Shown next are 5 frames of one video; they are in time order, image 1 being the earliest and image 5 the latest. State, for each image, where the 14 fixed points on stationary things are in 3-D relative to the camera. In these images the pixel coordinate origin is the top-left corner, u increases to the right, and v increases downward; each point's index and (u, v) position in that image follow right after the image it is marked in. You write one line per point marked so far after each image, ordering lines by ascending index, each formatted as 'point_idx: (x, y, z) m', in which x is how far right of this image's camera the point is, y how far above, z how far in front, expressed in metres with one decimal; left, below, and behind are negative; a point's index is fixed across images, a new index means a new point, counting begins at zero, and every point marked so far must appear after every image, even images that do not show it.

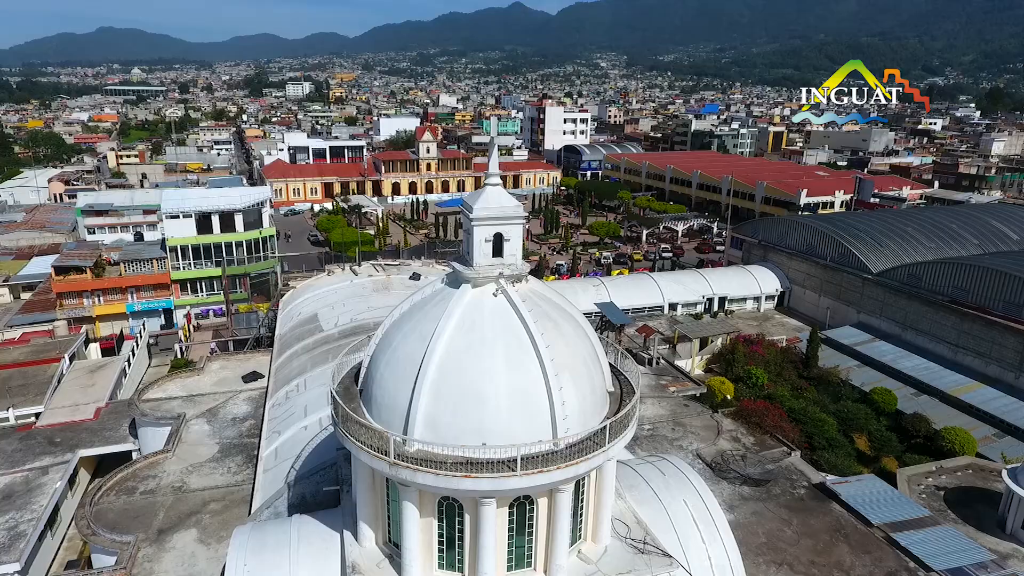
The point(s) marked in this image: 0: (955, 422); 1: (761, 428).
0: (+11.8, -3.6, +16.6) m
1: (+6.0, -3.4, +15.1) m
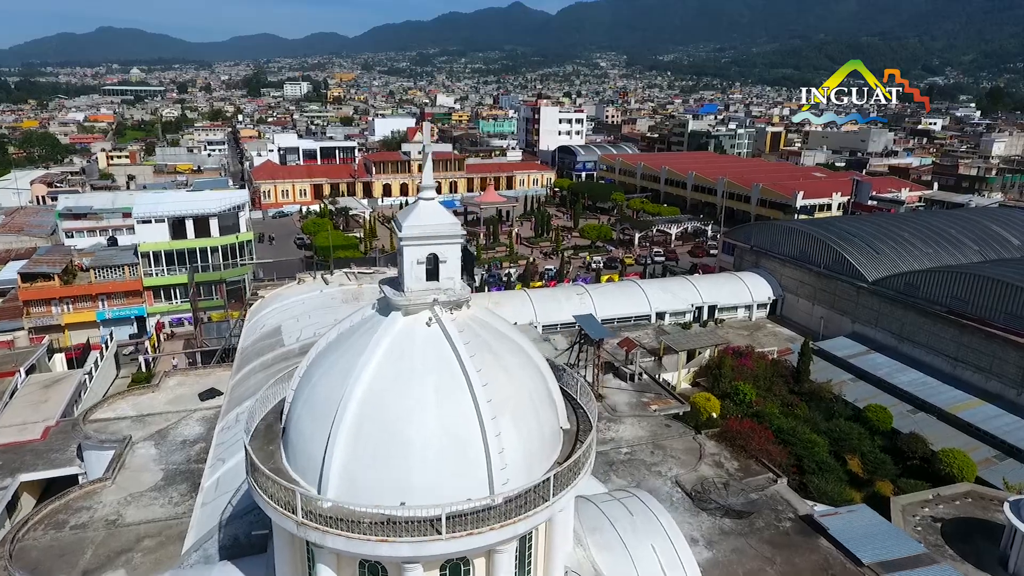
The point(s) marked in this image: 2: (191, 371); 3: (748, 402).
0: (+11.0, -3.9, +15.6) m
1: (+5.3, -3.7, +14.2) m
2: (-9.1, -2.4, +17.7) m
3: (+6.5, -3.1, +17.2) m
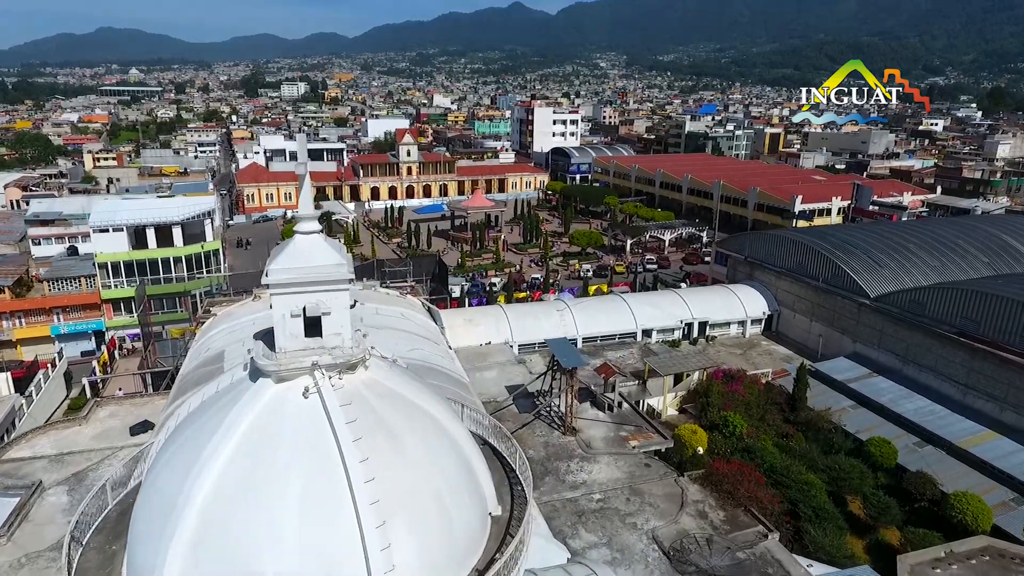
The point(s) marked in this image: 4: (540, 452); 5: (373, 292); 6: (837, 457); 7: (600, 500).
0: (+10.2, -4.4, +14.1) m
1: (+4.5, -4.2, +12.6) m
2: (-9.9, -2.9, +16.1) m
3: (+5.7, -3.7, +15.6) m
4: (+0.6, -3.7, +14.0) m
5: (-4.4, -0.1, +19.8) m
6: (+7.9, -4.1, +15.2) m
7: (+1.7, -4.2, +12.5) m
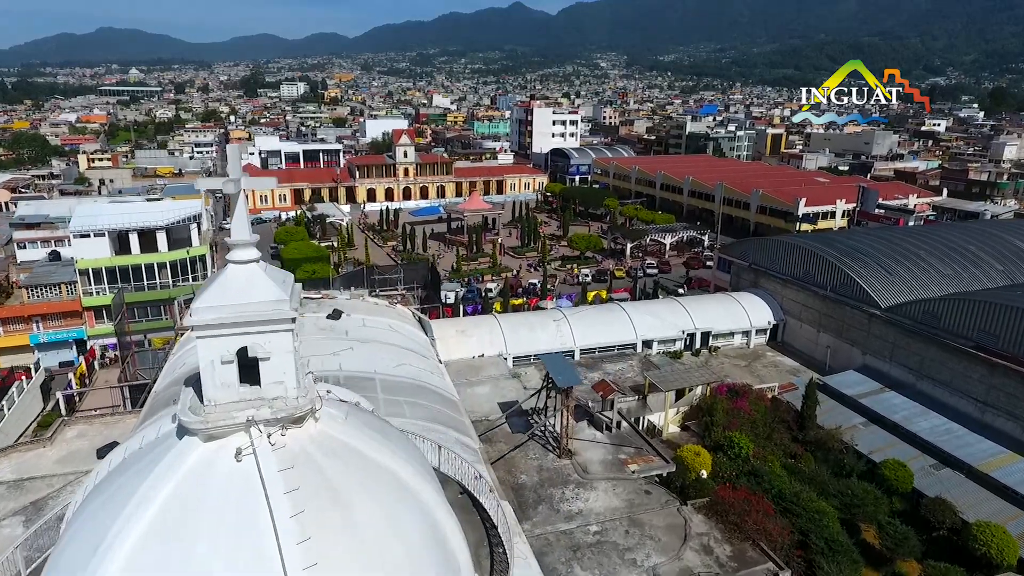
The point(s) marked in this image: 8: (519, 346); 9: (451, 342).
0: (+10.0, -4.7, +13.2) m
1: (+4.3, -4.5, +11.7) m
2: (-10.1, -3.2, +15.2) m
3: (+5.5, -4.0, +14.7) m
4: (+0.5, -4.0, +13.1) m
5: (-4.6, -0.4, +18.9) m
6: (+7.7, -4.4, +14.3) m
7: (+1.6, -4.5, +11.6) m
8: (+0.2, -1.8, +19.5) m
9: (-1.9, -1.6, +19.1) m
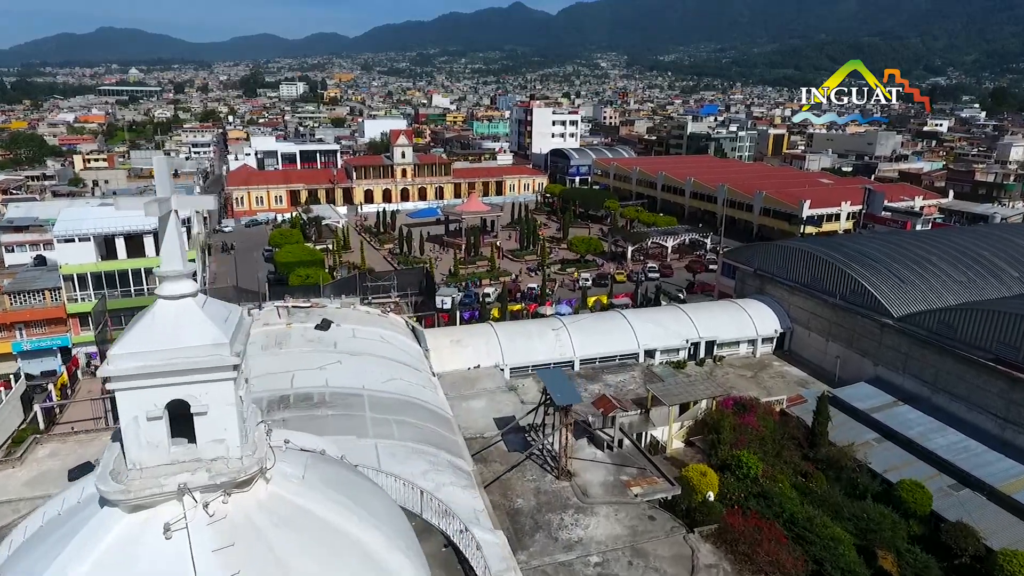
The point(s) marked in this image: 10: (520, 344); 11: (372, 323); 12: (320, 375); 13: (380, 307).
0: (+9.9, -4.9, +12.4) m
1: (+4.2, -4.8, +10.9) m
2: (-10.2, -3.4, +14.5) m
3: (+5.4, -4.2, +13.9) m
4: (+0.4, -4.2, +12.4) m
5: (-4.7, -0.7, +18.2) m
6: (+7.6, -4.6, +13.5) m
7: (+1.5, -4.8, +10.8) m
8: (+0.1, -2.0, +18.8) m
9: (-2.0, -1.9, +18.4) m
10: (+0.2, -1.7, +19.0) m
11: (-4.0, -1.0, +17.7) m
12: (-4.3, -2.0, +14.0) m
13: (-4.2, -0.6, +19.6) m
